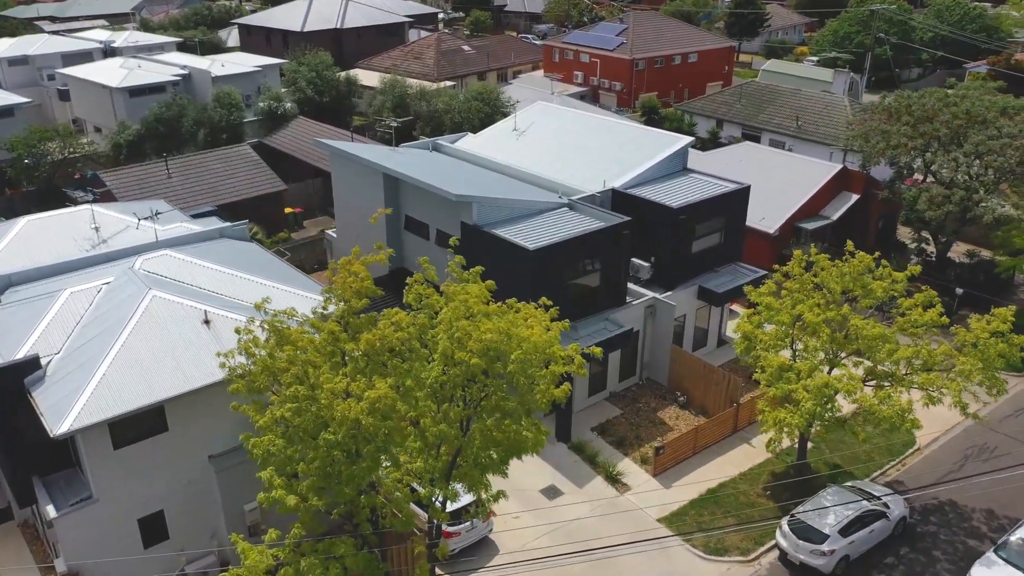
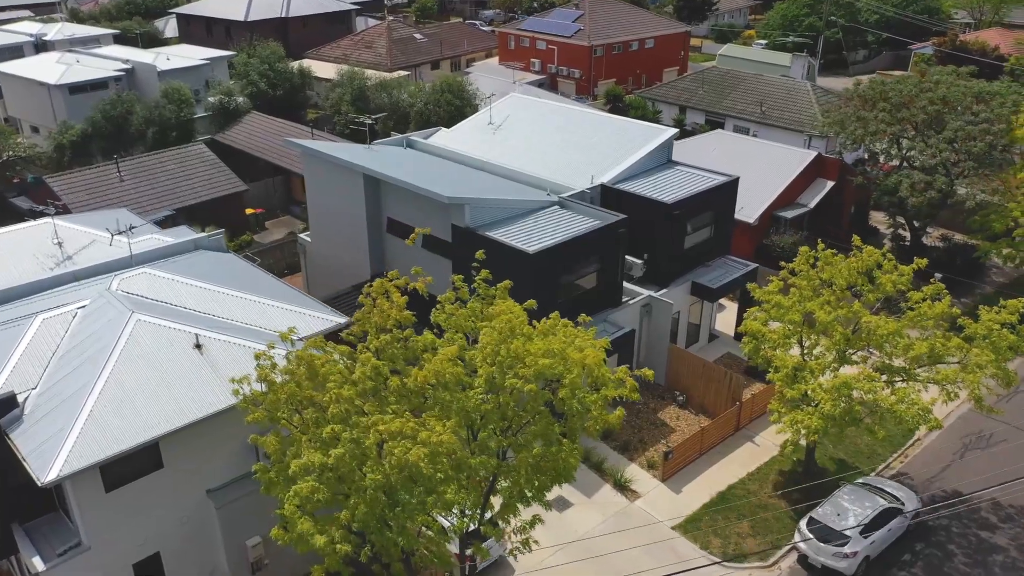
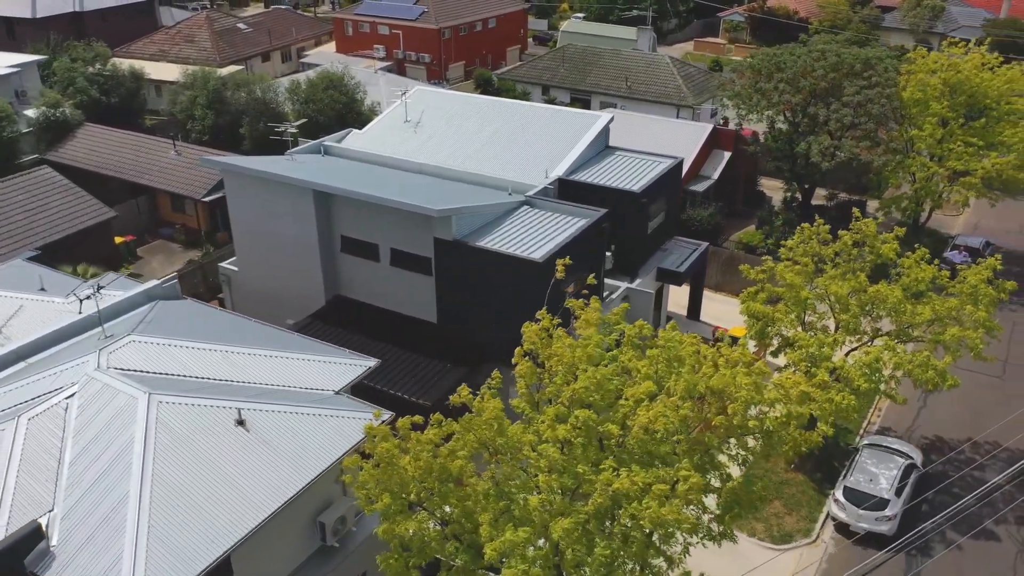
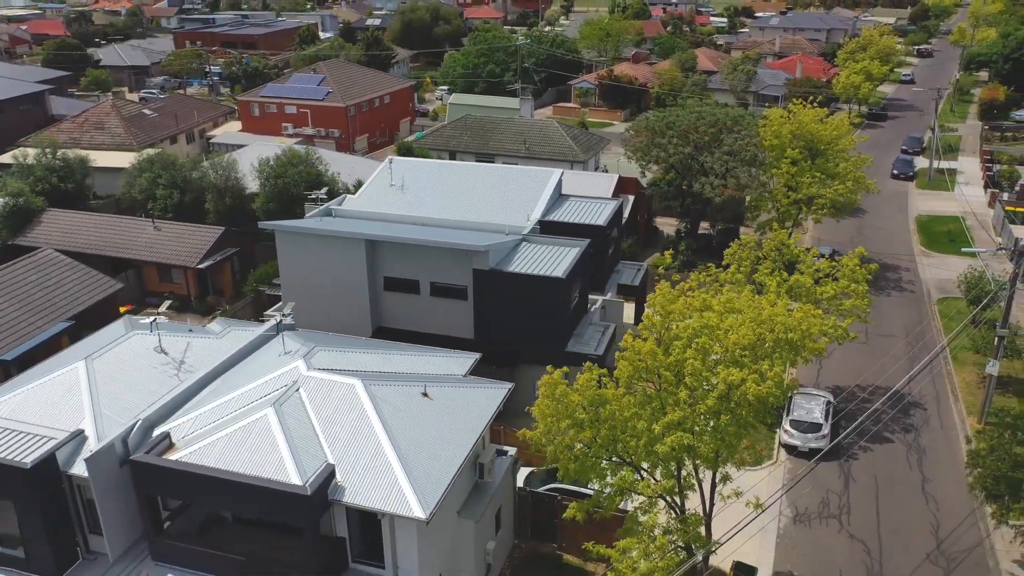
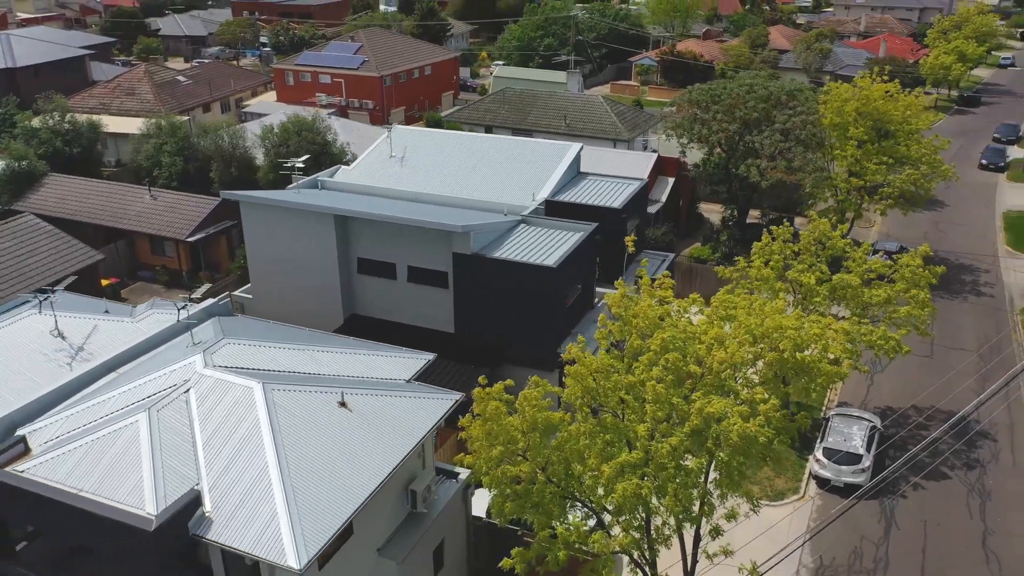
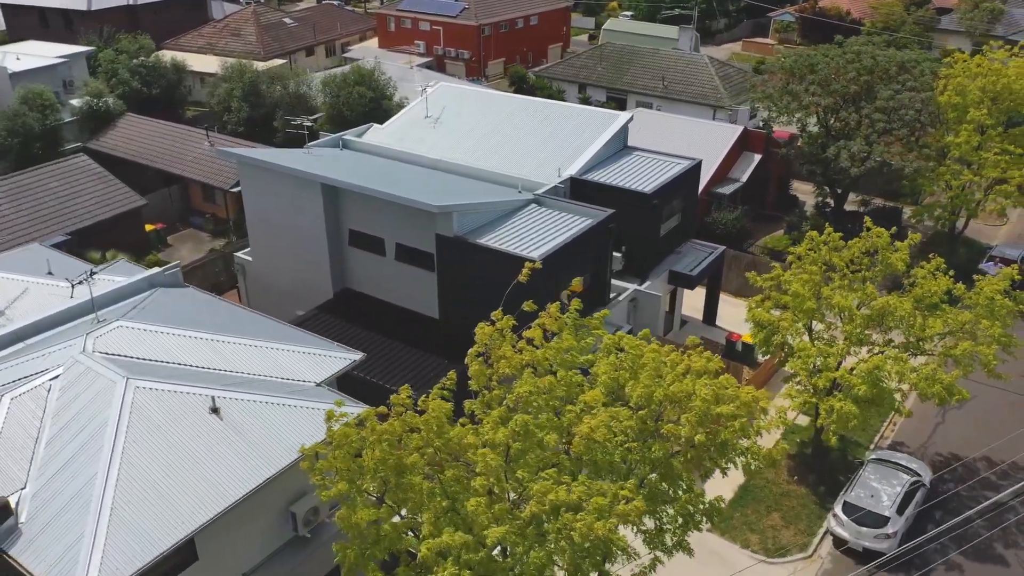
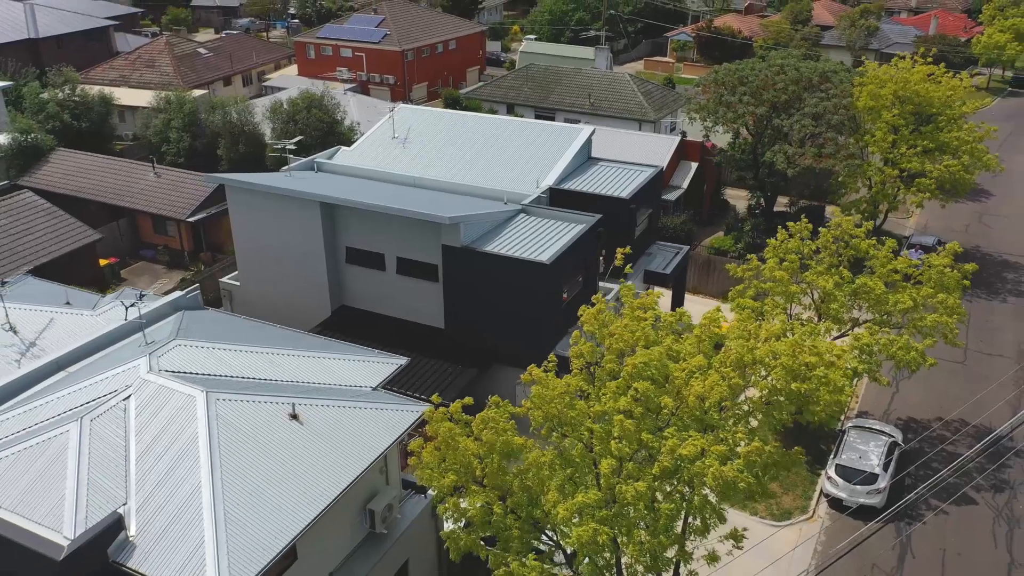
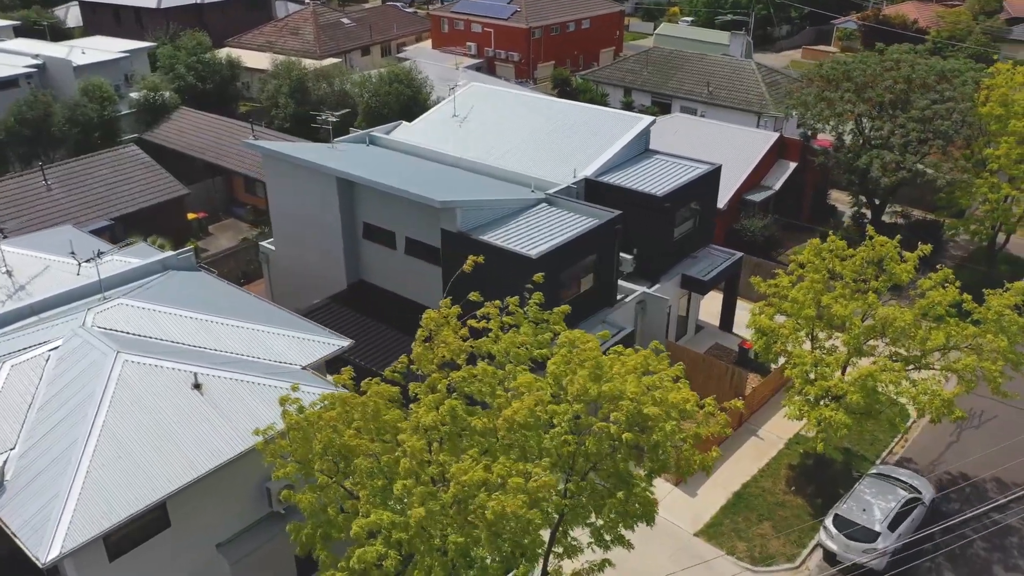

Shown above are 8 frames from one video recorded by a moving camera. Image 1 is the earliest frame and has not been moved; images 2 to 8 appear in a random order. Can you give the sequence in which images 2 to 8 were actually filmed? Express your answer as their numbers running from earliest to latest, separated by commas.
2, 8, 6, 3, 7, 5, 4
